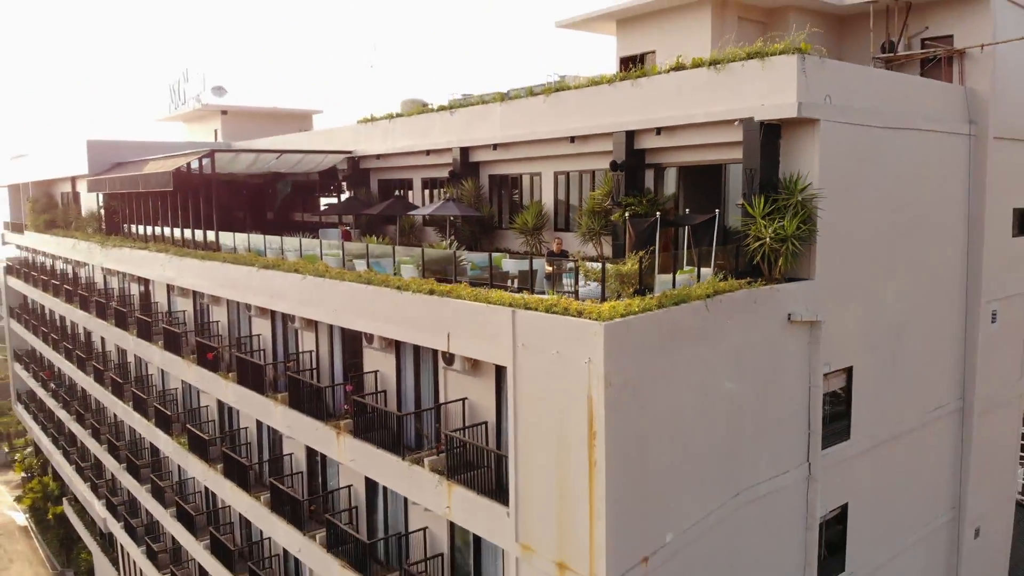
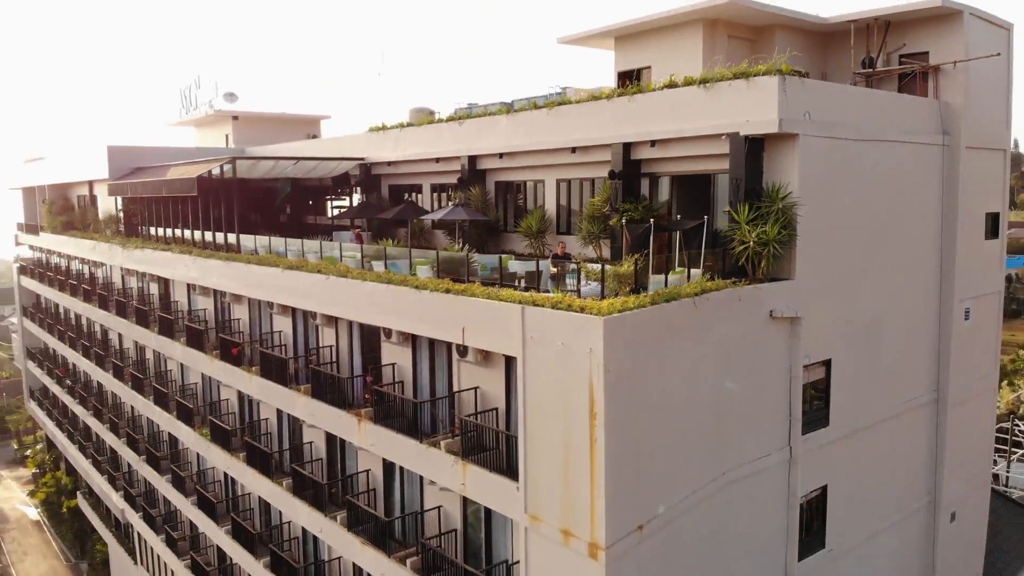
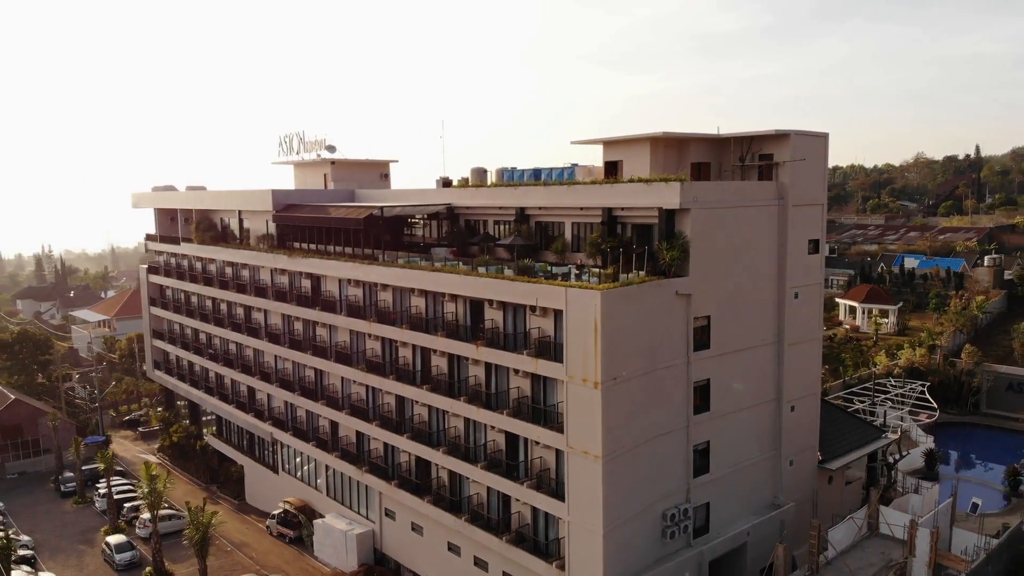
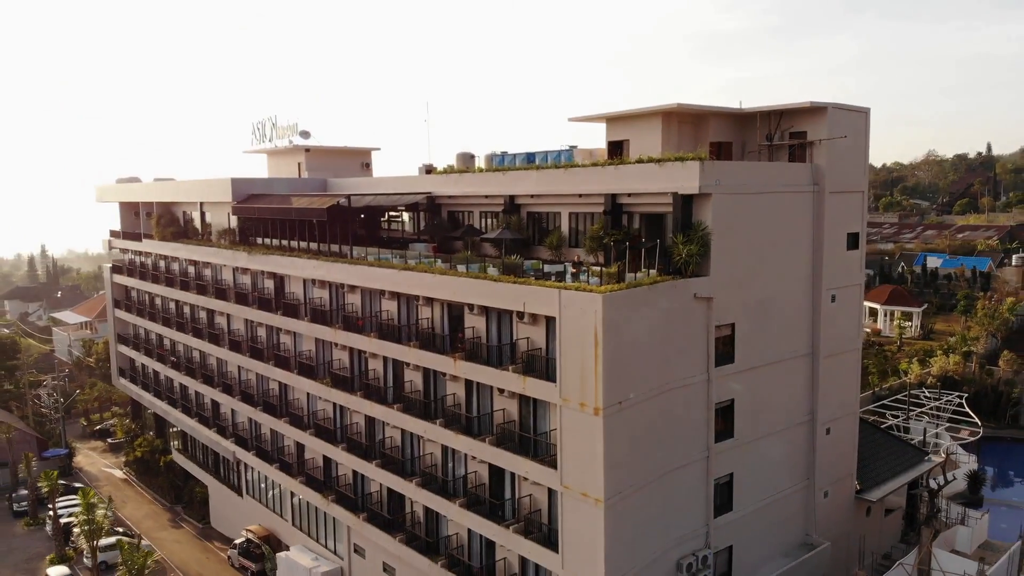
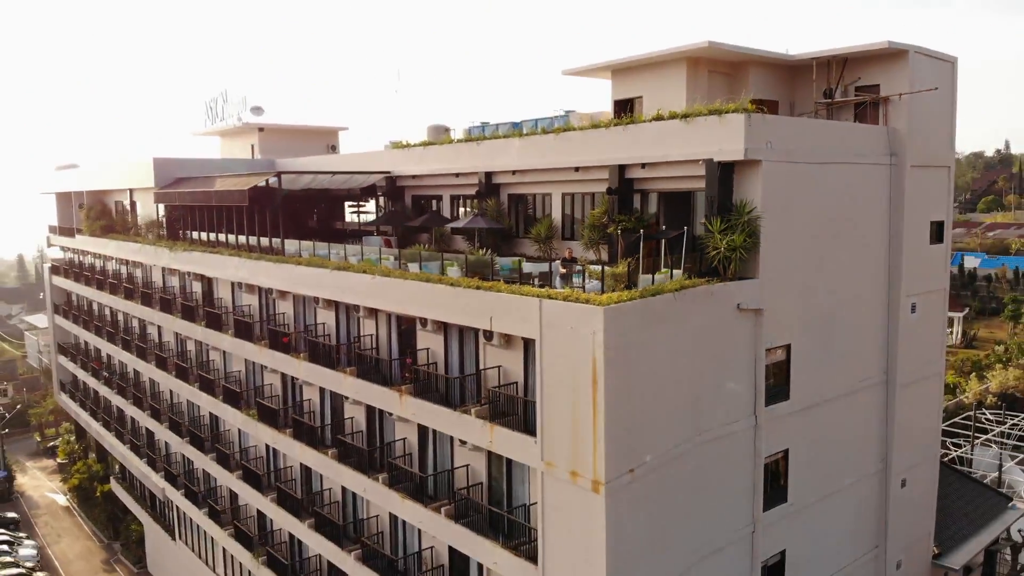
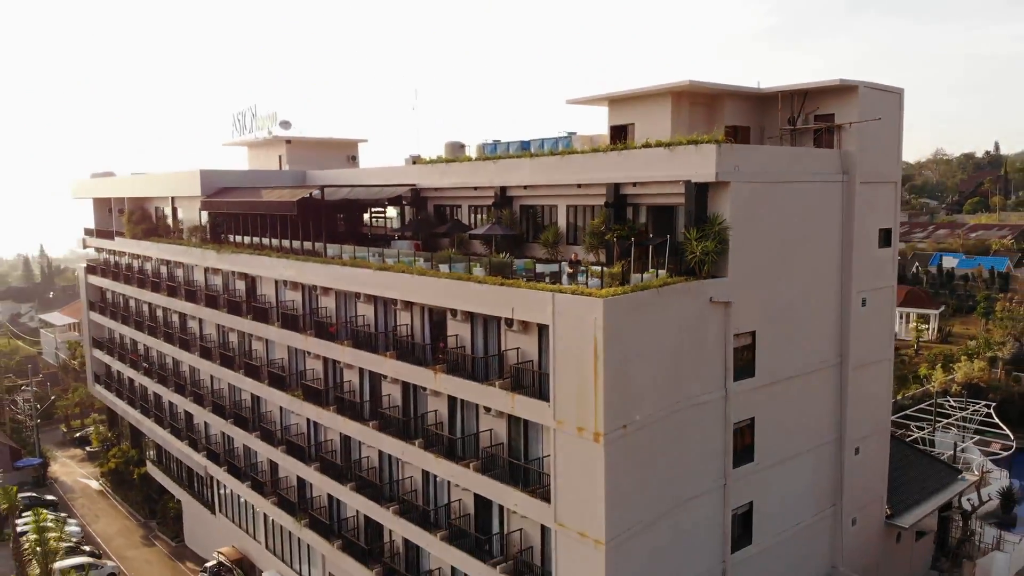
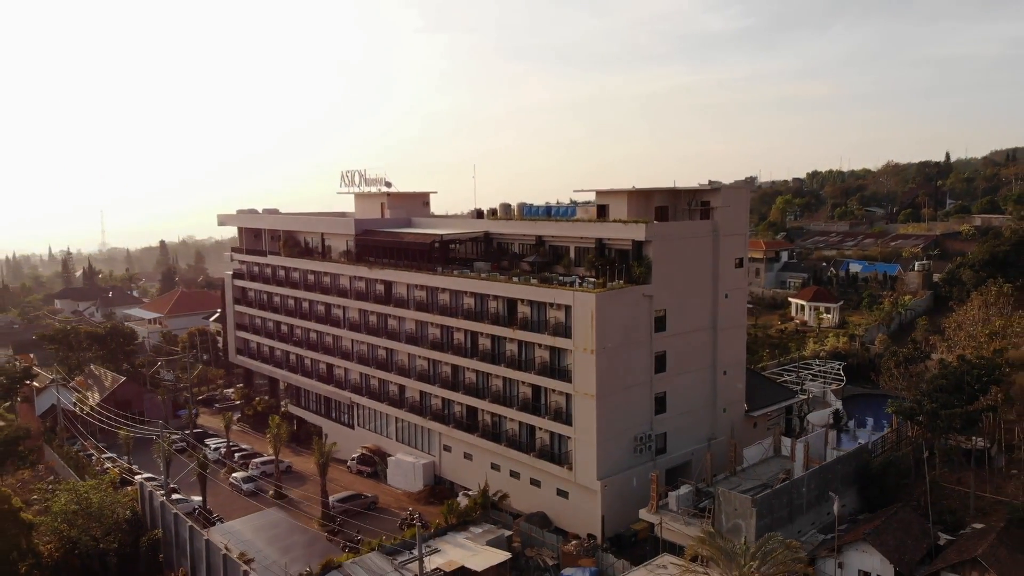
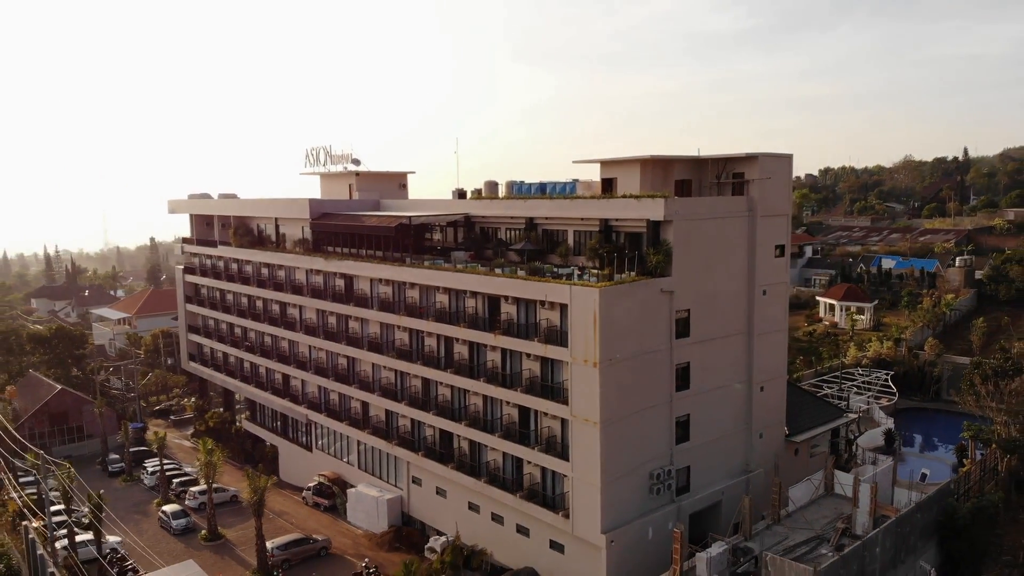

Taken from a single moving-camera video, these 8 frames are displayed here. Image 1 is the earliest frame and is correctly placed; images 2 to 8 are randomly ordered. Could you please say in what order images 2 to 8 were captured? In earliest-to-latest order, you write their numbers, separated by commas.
2, 5, 6, 4, 3, 8, 7
